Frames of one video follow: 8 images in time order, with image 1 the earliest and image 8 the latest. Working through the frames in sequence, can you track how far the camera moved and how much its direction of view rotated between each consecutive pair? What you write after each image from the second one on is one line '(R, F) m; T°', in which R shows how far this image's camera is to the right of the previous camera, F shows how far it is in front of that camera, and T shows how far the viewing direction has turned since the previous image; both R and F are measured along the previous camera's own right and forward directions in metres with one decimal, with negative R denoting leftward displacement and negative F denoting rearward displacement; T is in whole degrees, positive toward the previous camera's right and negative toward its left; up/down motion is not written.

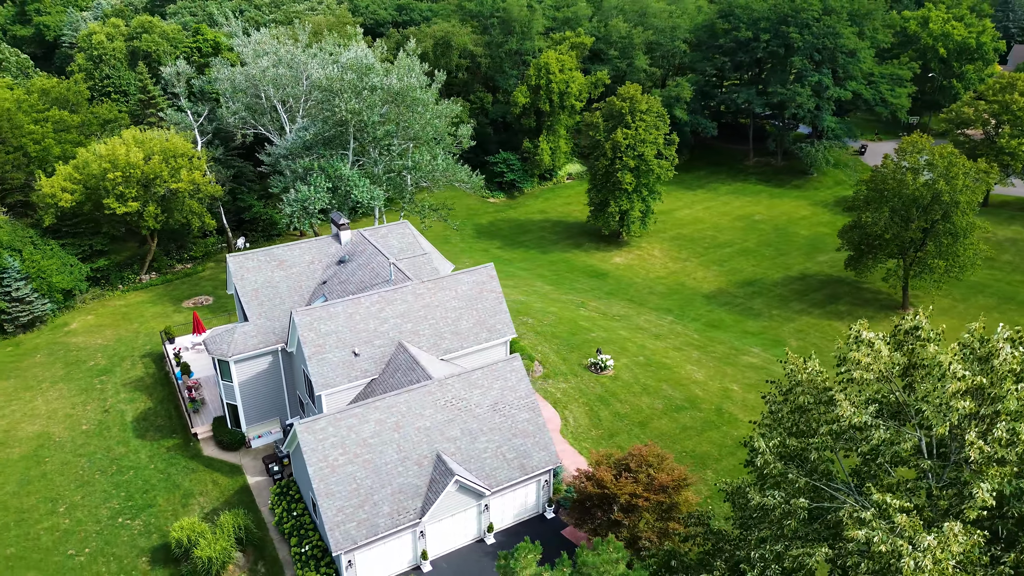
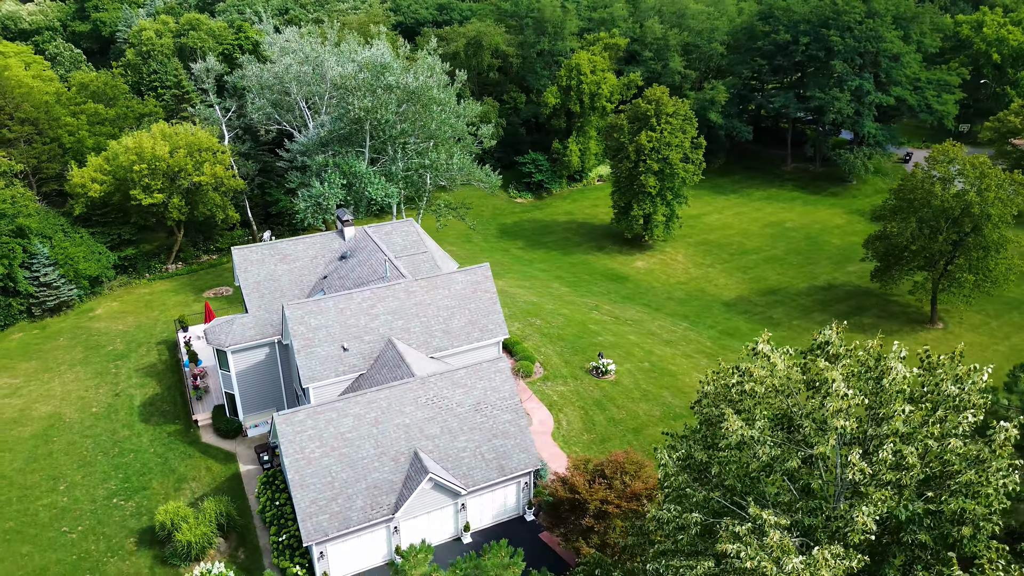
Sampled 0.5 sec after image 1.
(+2.2, +0.1) m; -4°
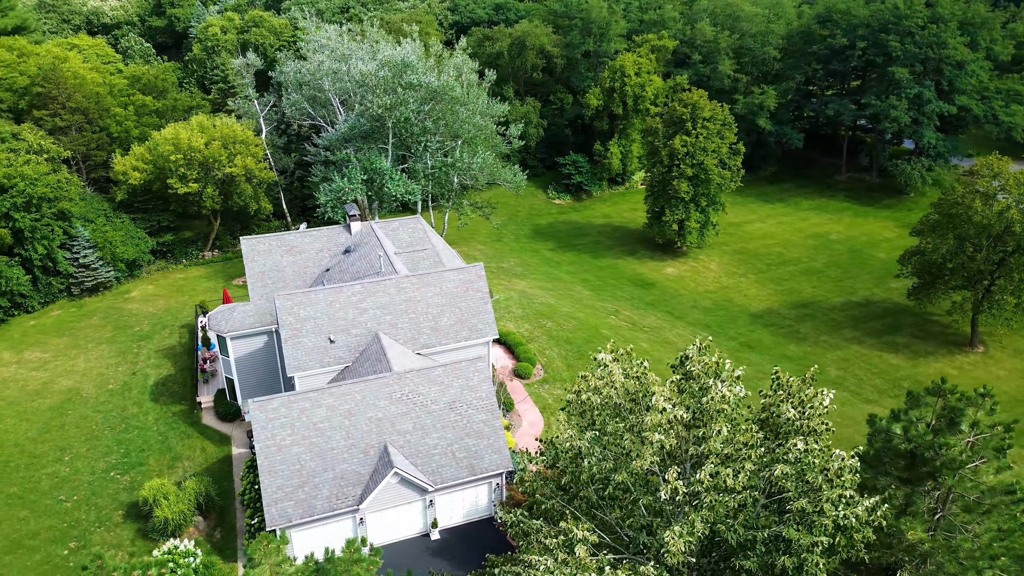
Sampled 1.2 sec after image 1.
(+3.1, +0.2) m; -5°
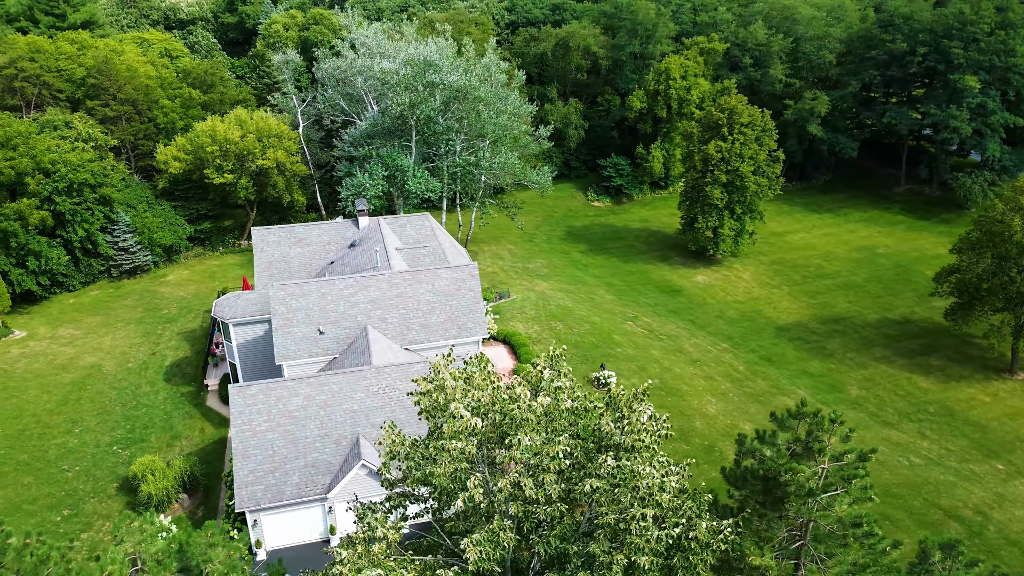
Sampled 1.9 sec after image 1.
(+3.1, +0.2) m; -5°
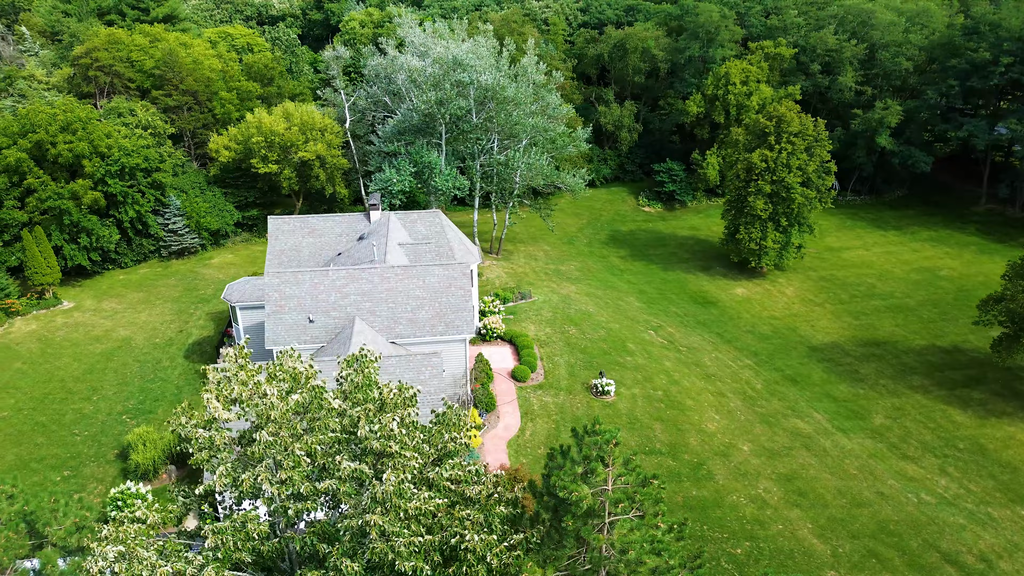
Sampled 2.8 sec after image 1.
(+4.0, +0.3) m; -7°
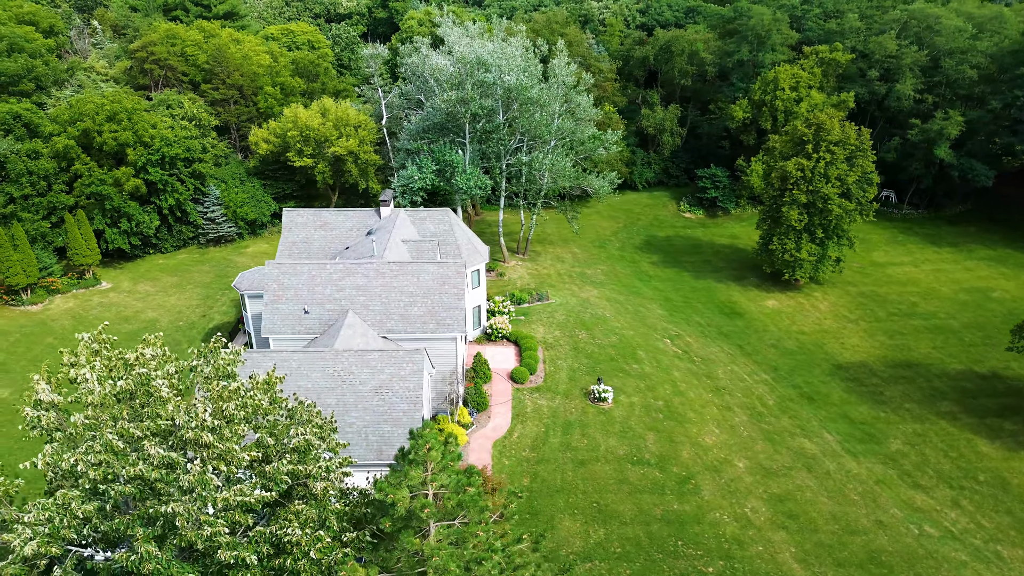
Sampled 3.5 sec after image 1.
(+3.1, +0.2) m; -5°
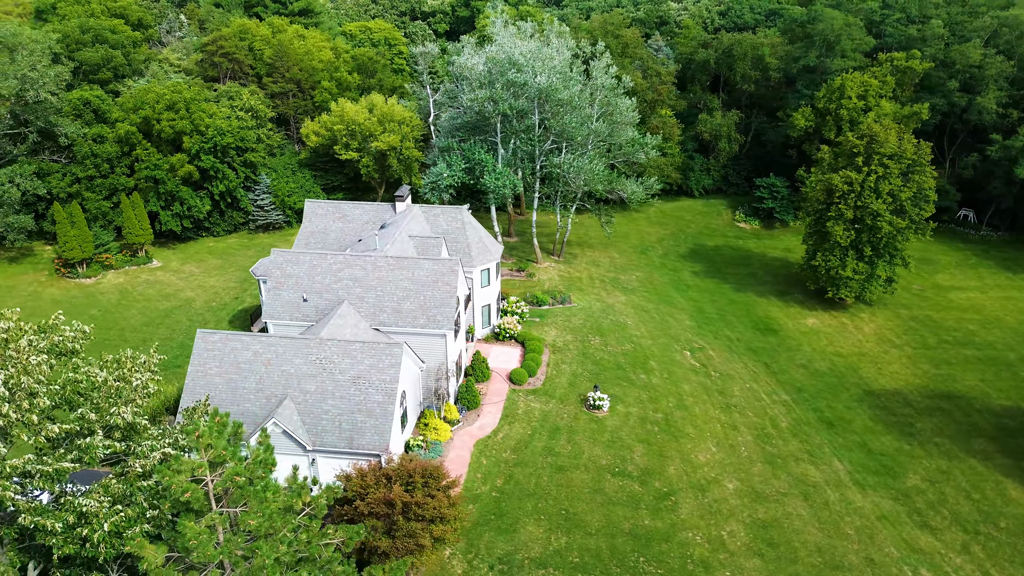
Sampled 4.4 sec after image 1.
(+4.1, +0.3) m; -7°
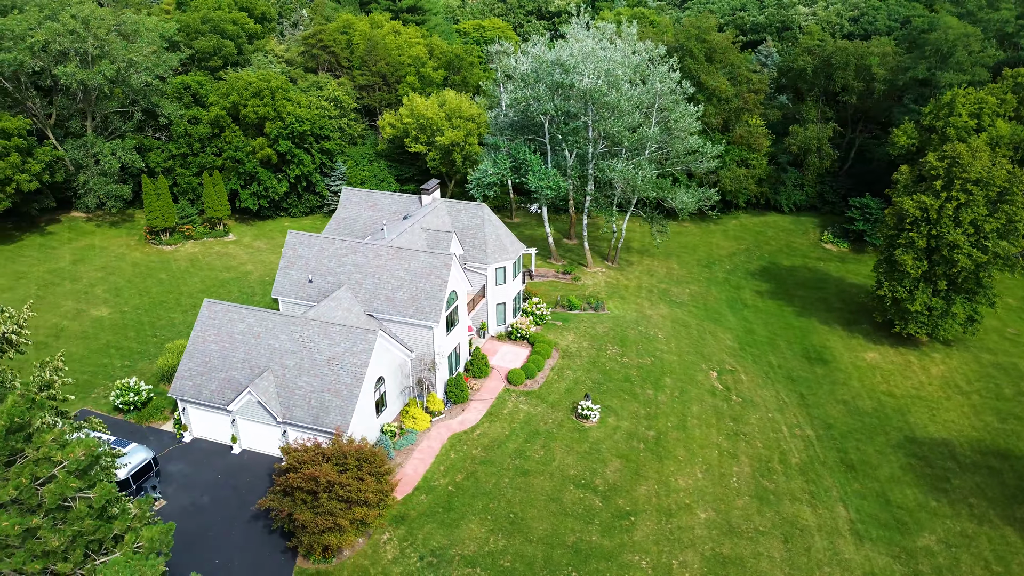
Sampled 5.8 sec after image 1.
(+6.3, +0.6) m; -11°
